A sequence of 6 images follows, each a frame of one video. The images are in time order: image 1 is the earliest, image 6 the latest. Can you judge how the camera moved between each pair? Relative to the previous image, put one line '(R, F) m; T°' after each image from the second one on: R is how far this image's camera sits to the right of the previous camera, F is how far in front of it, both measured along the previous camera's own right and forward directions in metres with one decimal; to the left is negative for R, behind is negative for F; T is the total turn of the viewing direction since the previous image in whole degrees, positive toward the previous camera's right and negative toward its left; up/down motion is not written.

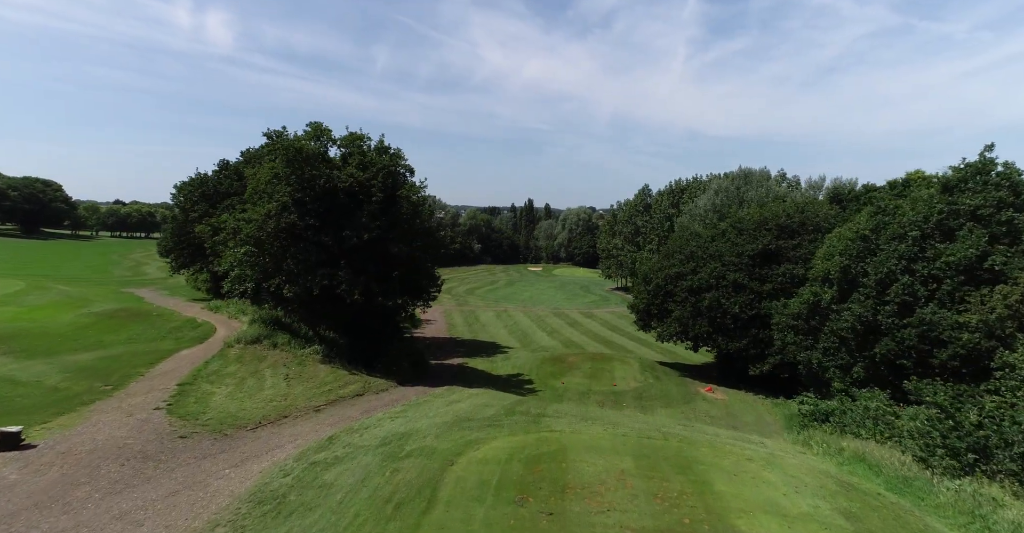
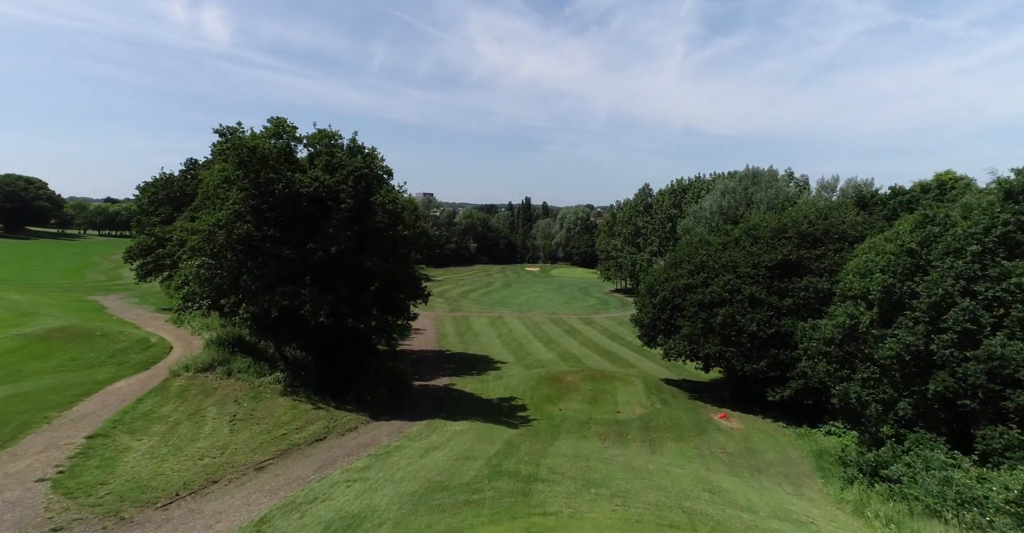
(+0.2, +2.4) m; 0°
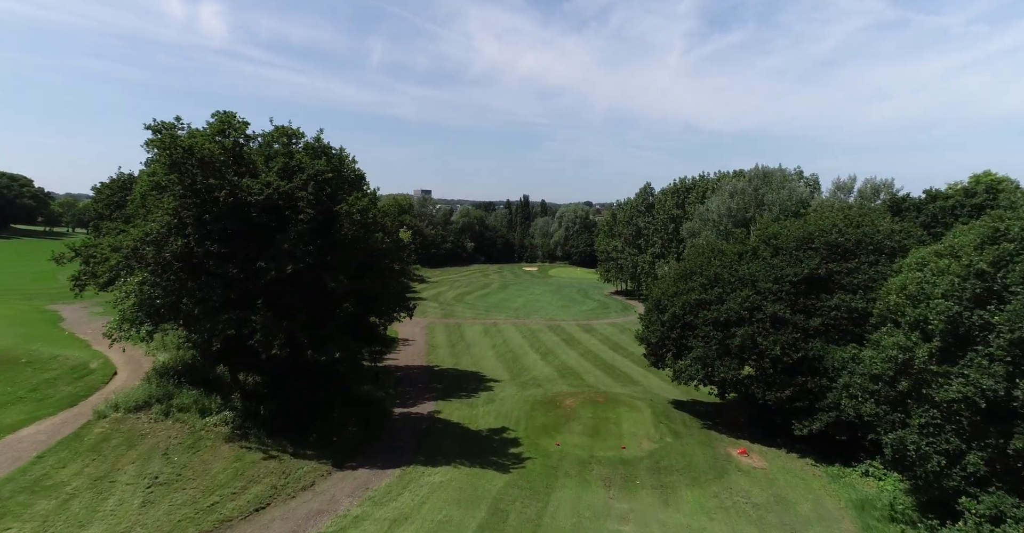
(+0.2, +2.5) m; 0°
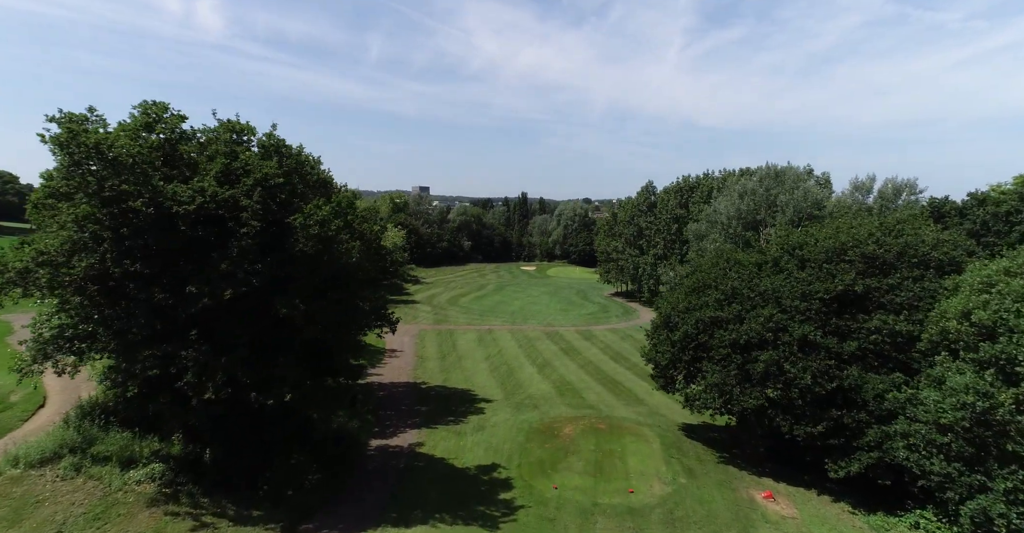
(+0.2, +2.4) m; 0°
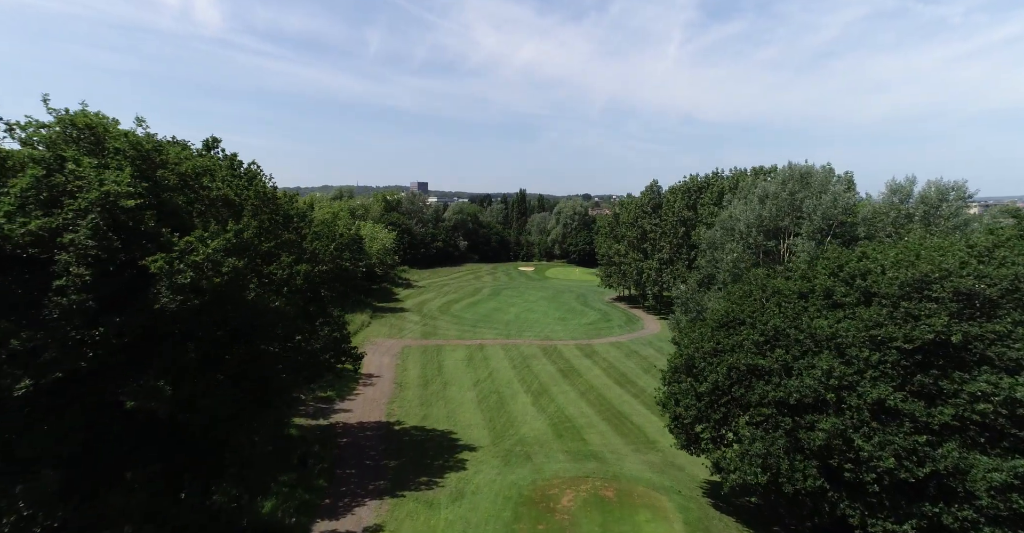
(+0.4, +4.1) m; 0°
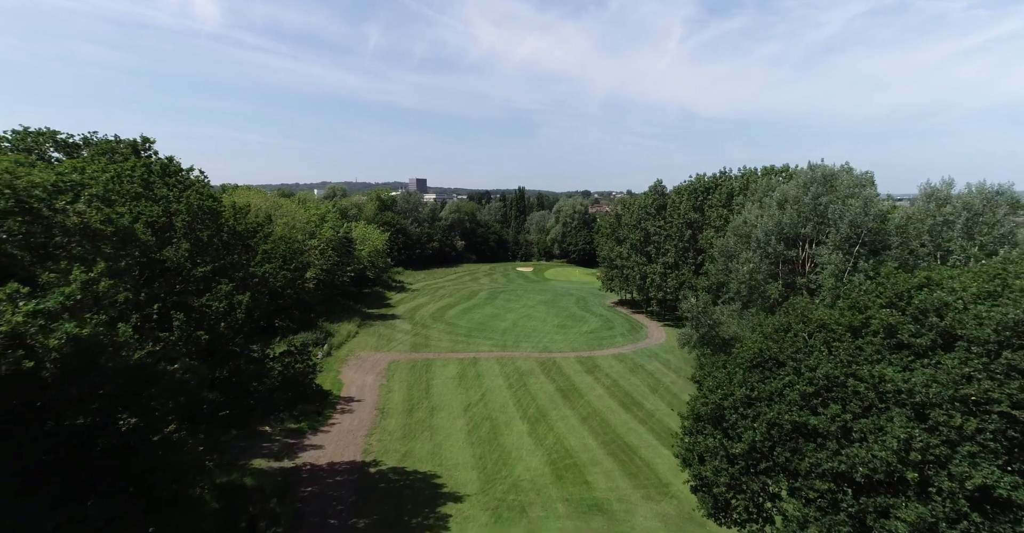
(+0.2, +3.0) m; 0°
